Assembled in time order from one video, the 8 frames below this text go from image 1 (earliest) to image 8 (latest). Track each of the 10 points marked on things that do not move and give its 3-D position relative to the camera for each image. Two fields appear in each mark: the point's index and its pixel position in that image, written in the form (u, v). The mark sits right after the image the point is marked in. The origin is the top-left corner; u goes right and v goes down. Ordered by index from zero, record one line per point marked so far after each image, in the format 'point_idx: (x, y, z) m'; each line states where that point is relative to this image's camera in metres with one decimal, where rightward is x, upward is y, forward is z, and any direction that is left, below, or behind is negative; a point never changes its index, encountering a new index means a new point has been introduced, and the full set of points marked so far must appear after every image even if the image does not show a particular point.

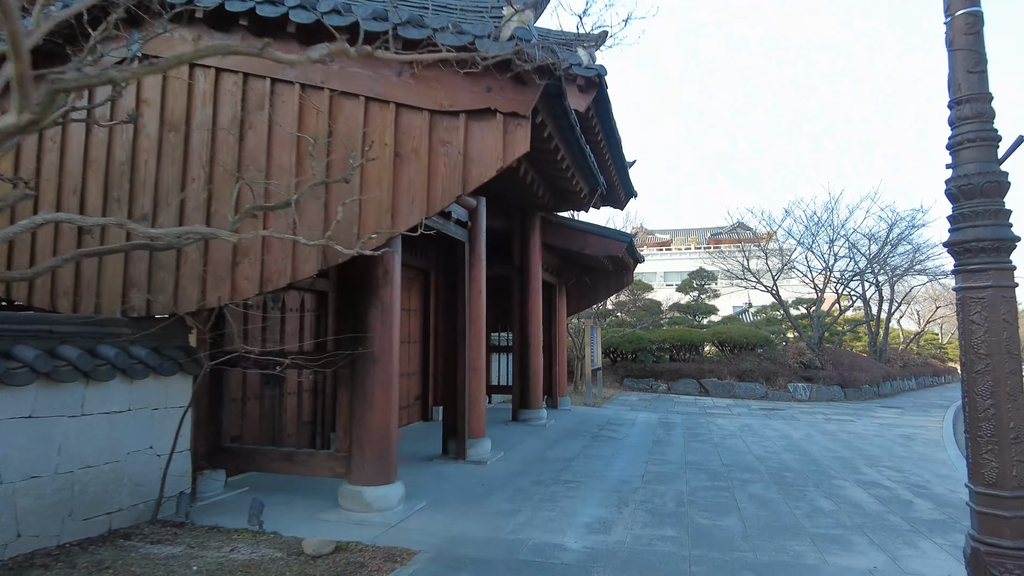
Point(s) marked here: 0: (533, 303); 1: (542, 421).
0: (+0.4, -0.3, +11.2) m
1: (+0.5, -2.3, +11.1) m
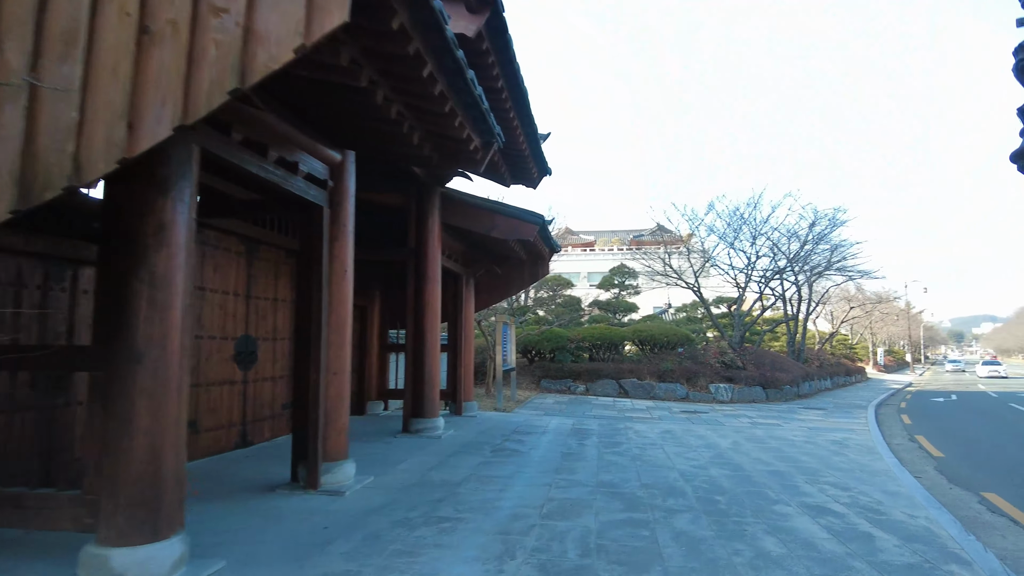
0: (-1.2, -0.1, +9.6) m
1: (-1.1, -2.1, +9.5) m
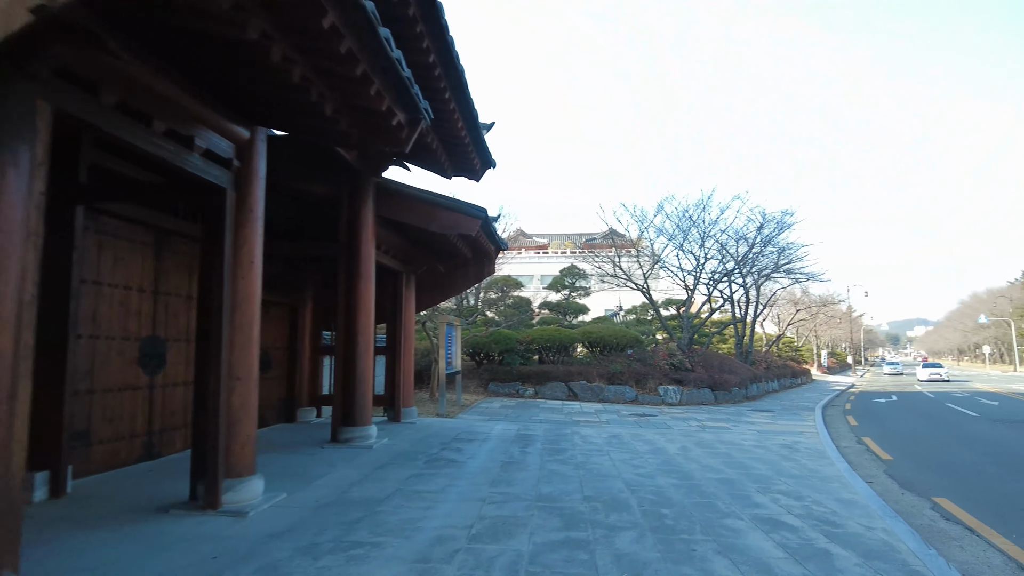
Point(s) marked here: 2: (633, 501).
0: (-2.0, 0.0, +8.9) m
1: (-1.9, -2.1, +8.8) m
2: (+1.0, -1.8, +5.5) m
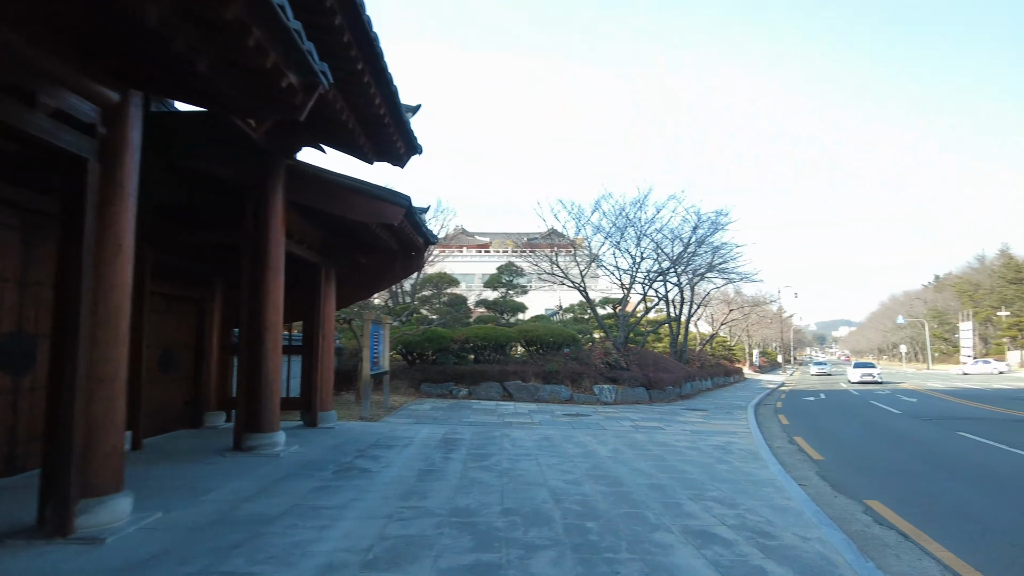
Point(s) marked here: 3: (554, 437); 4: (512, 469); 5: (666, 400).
0: (-3.0, +0.1, +8.1) m
1: (-2.9, -2.0, +8.0) m
2: (+0.3, -1.7, +5.0) m
3: (+0.6, -2.2, +9.6) m
4: (0.0, -2.0, +7.0) m
5: (+4.4, -3.2, +18.5) m
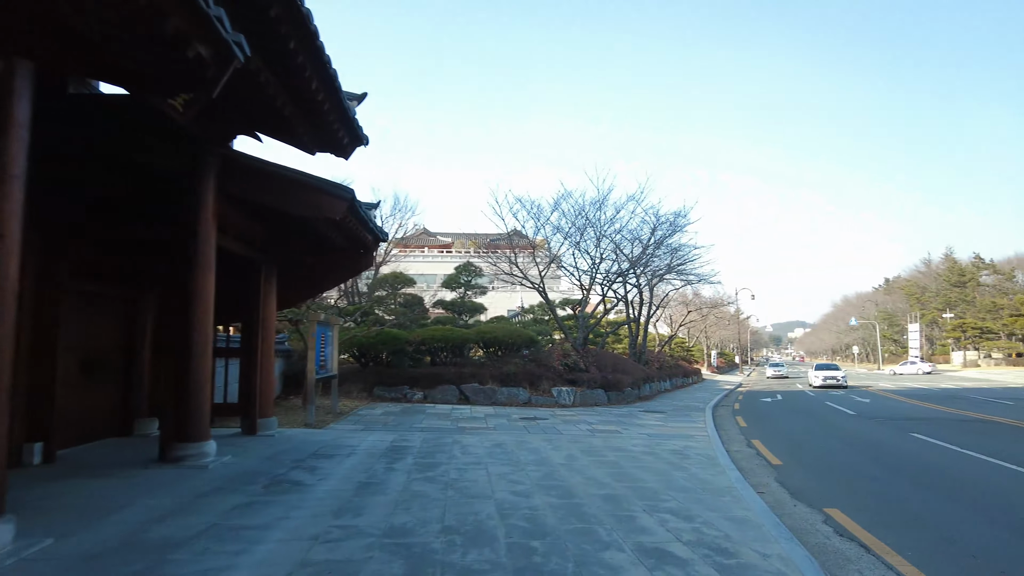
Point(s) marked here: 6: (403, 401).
0: (-3.6, +0.1, +7.6) m
1: (-3.5, -2.0, +7.4) m
2: (-0.1, -1.7, +4.6) m
3: (-0.1, -2.2, +9.2) m
4: (-0.5, -1.9, +6.6) m
5: (+3.2, -3.2, +18.3) m
6: (-2.6, -2.8, +15.6) m
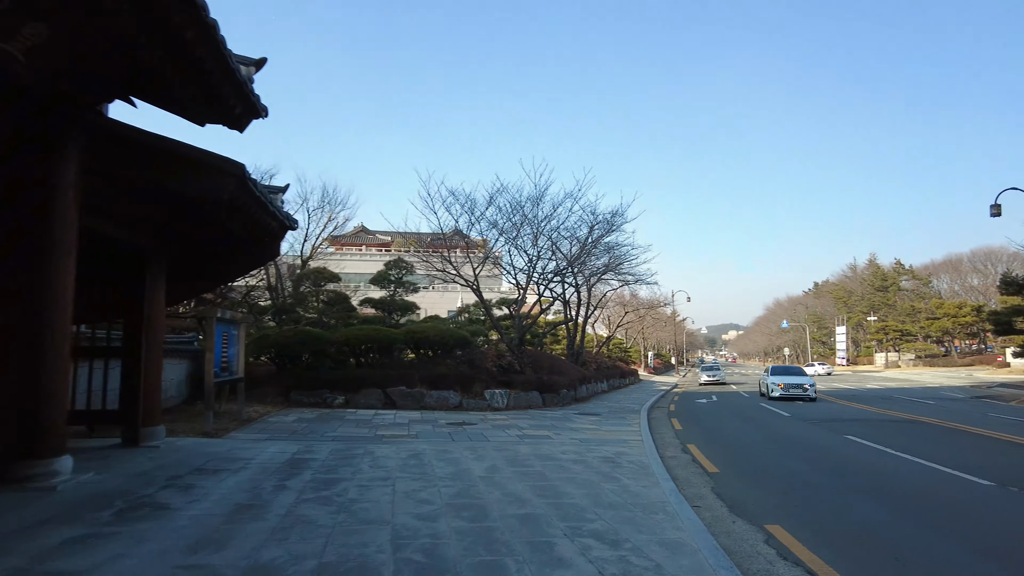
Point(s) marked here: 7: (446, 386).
0: (-4.5, +0.2, +6.4) m
1: (-4.4, -1.9, +6.3) m
2: (-0.7, -1.6, +3.8) m
3: (-1.1, -2.1, +8.4) m
4: (-1.4, -1.9, +5.7) m
5: (+1.3, -3.2, +17.7) m
6: (-4.2, -2.7, +14.5) m
7: (-1.6, -2.4, +15.6) m
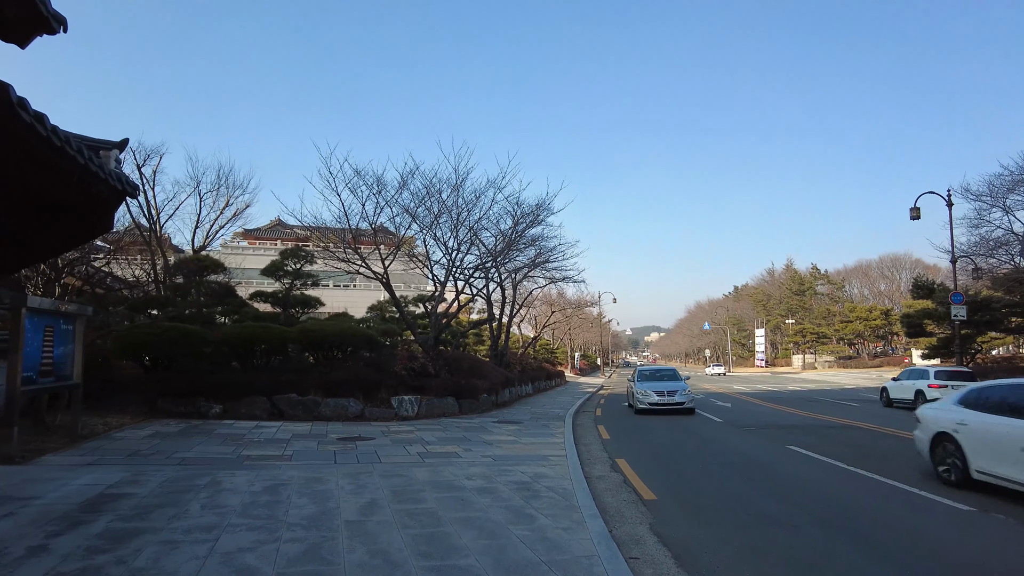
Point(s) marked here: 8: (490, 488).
0: (-5.3, +0.4, +4.2) m
1: (-5.2, -1.6, +4.1) m
2: (-1.3, -1.5, +2.0) m
3: (-2.2, -2.0, +6.5) m
4: (-2.2, -1.7, +3.8) m
5: (-0.8, -3.1, +16.1) m
6: (-6.0, -2.5, +12.3) m
7: (-3.5, -2.2, +13.7) m
8: (-0.2, -2.0, +6.6) m
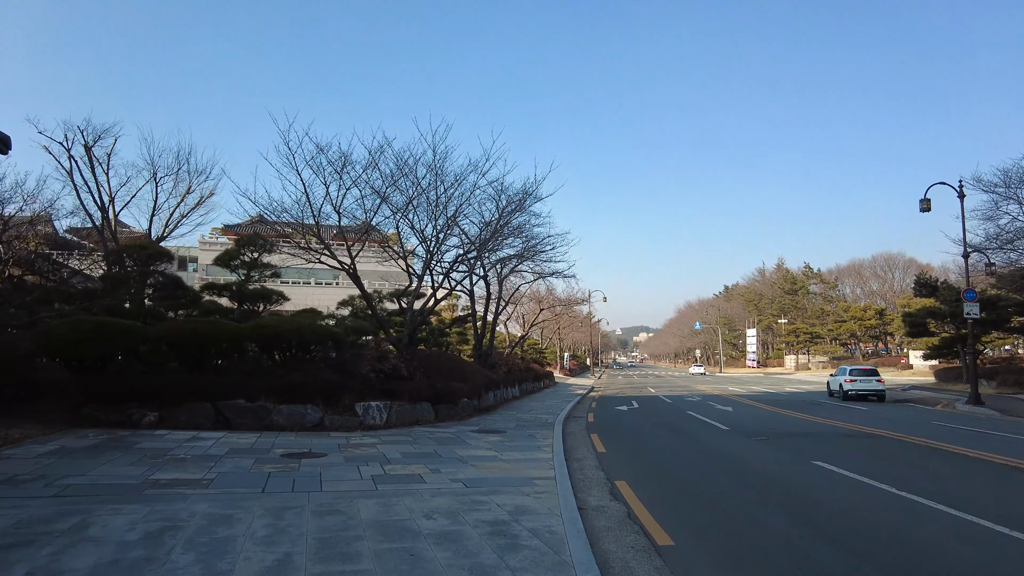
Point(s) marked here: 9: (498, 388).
0: (-5.5, +0.6, +2.5) m
1: (-5.4, -1.5, +2.4) m
2: (-1.5, -1.3, +0.4) m
3: (-2.4, -1.8, +4.9) m
4: (-2.3, -1.5, +2.2) m
5: (-1.2, -2.9, +14.5) m
6: (-6.3, -2.3, +10.6) m
7: (-3.8, -2.0, +12.0) m
8: (-0.4, -1.9, +5.0) m
9: (-0.4, -2.9, +19.0) m
